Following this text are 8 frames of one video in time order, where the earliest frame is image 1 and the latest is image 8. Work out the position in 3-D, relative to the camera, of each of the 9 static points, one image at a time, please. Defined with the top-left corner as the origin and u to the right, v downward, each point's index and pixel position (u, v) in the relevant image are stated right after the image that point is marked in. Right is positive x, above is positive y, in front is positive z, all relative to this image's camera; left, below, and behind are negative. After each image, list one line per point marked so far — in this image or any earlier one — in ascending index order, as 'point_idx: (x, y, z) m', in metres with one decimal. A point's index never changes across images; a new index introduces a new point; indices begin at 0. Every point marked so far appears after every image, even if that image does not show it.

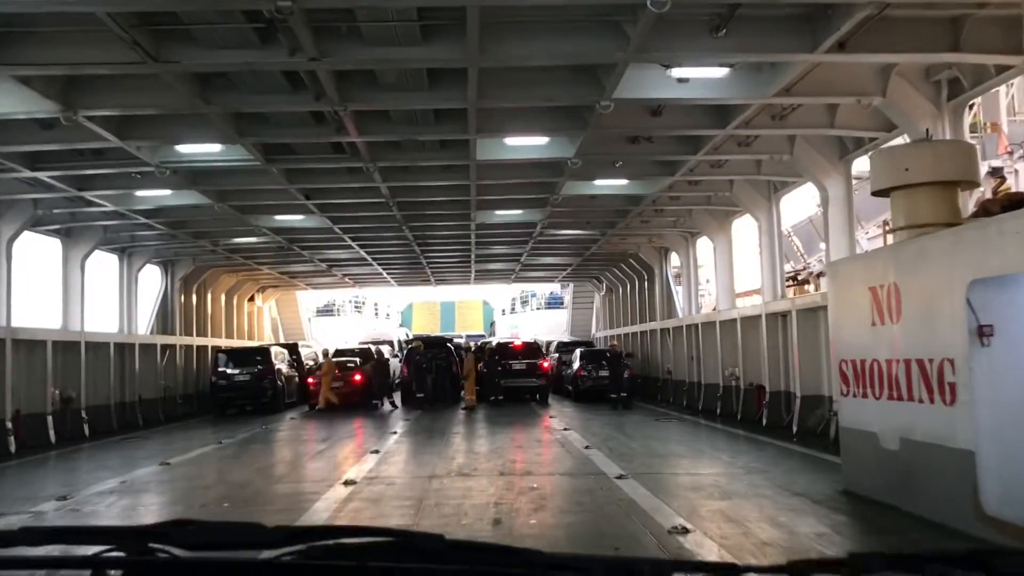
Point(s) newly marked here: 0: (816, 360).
0: (+4.5, -1.1, +14.0) m
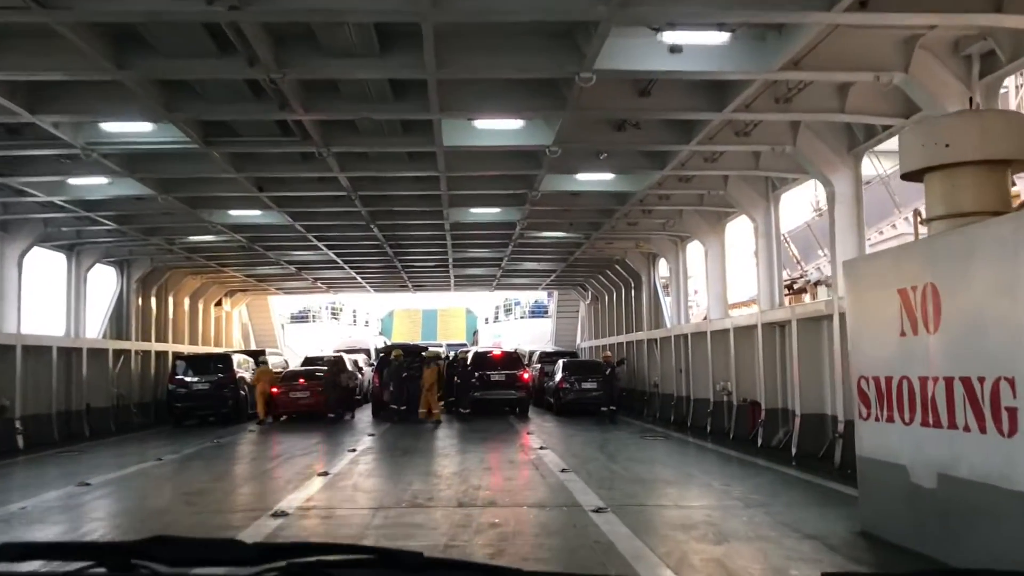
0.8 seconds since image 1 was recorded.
0: (+4.1, -1.2, +12.7) m
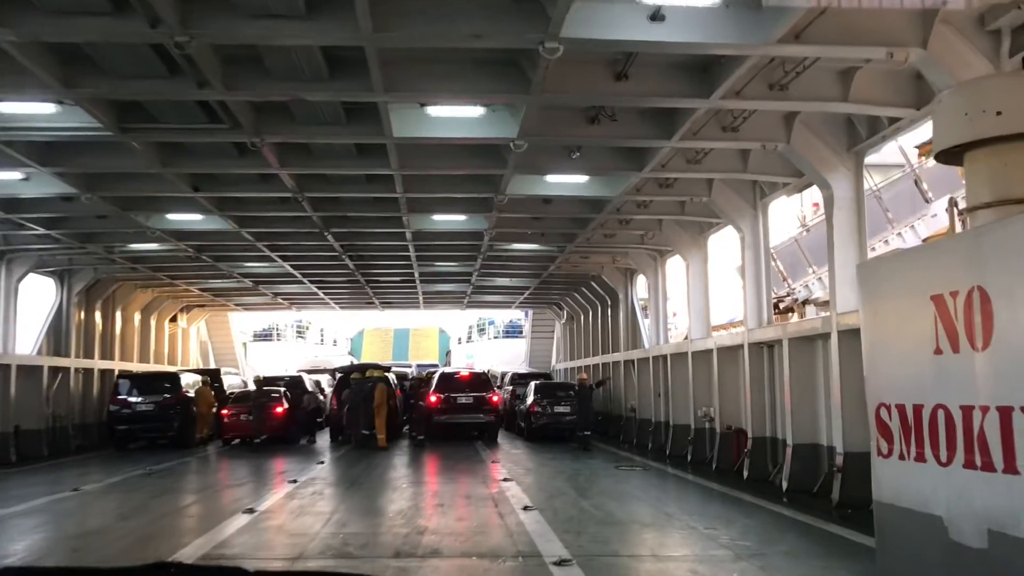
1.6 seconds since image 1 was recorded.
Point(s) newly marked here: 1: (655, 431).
0: (+3.6, -1.3, +11.4) m
1: (+2.7, -2.7, +18.0) m
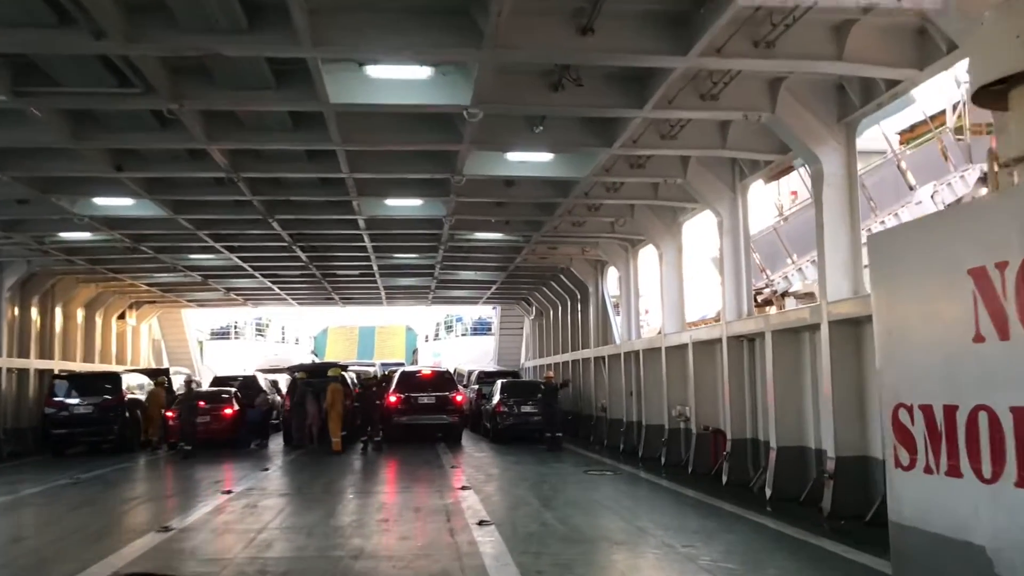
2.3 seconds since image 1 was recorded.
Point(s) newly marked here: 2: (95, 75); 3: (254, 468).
0: (+3.1, -1.2, +10.4) m
1: (+2.0, -2.6, +17.0) m
2: (-3.6, +1.8, +8.2) m
3: (-4.6, -3.3, +17.4) m
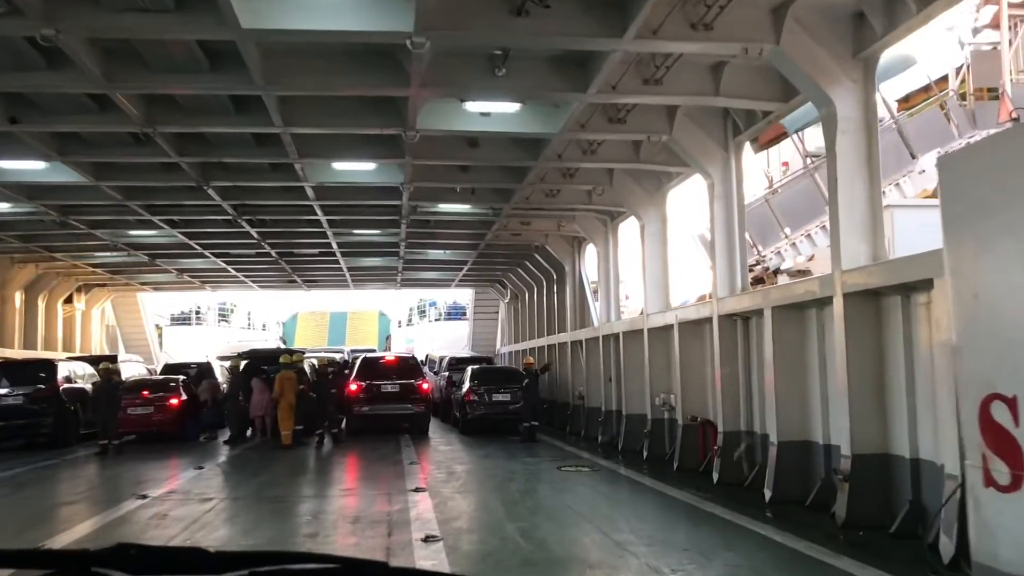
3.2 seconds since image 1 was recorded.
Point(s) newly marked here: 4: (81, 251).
0: (+2.7, -0.9, +9.0) m
1: (+1.5, -2.2, +15.6) m
2: (-3.9, +2.1, +6.6) m
3: (-5.1, -2.9, +15.9) m
4: (-8.7, +0.8, +19.4) m
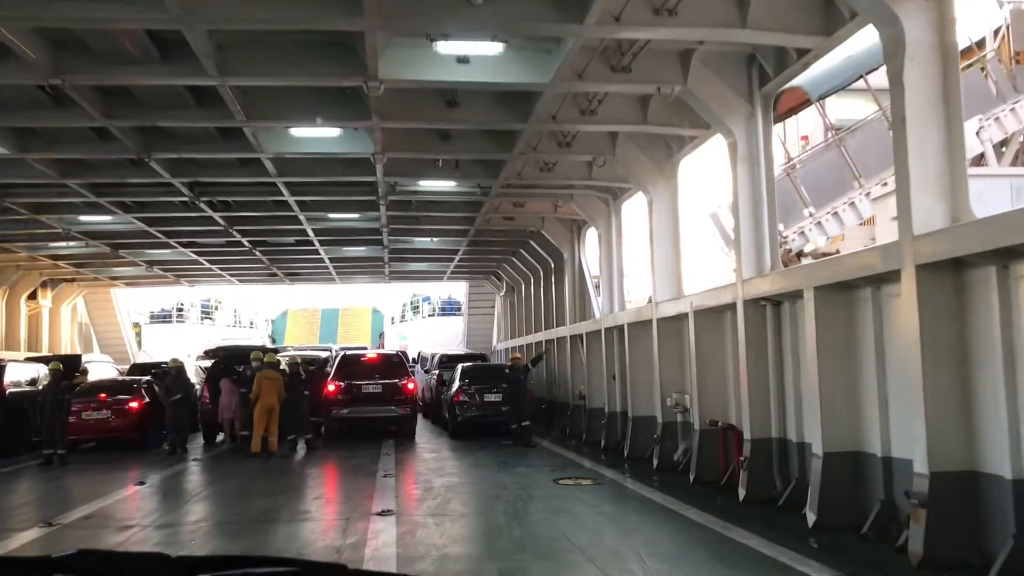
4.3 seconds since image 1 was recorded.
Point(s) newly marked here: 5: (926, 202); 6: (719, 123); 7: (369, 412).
0: (+2.6, -0.7, +7.3) m
1: (+1.4, -2.0, +13.9) m
2: (-4.1, +2.2, +5.0) m
3: (-5.2, -2.8, +14.2) m
4: (-8.9, +0.9, +17.7) m
5: (+2.6, +0.5, +6.0) m
6: (+2.0, +1.6, +9.2) m
7: (-2.5, -2.1, +16.5) m
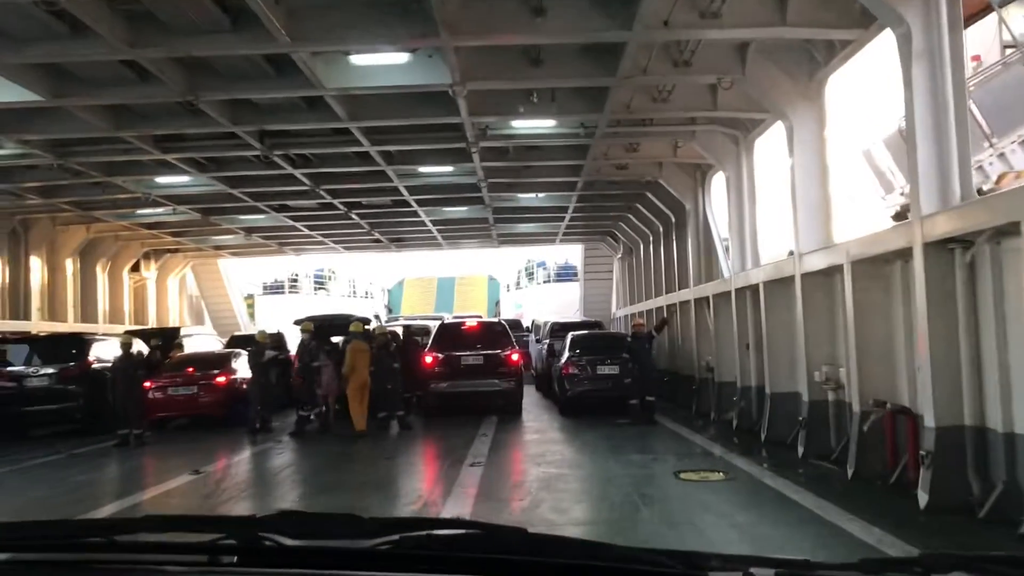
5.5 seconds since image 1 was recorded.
0: (+3.1, -0.4, +5.1) m
1: (+2.8, -1.4, +11.8) m
2: (-3.9, +2.4, +3.6) m
3: (-3.7, -2.3, +13.0) m
4: (-6.9, +1.4, +16.8) m
5: (+2.9, +0.9, +3.8) m
6: (+2.7, +2.0, +6.9) m
7: (-0.7, -1.5, +15.0) m
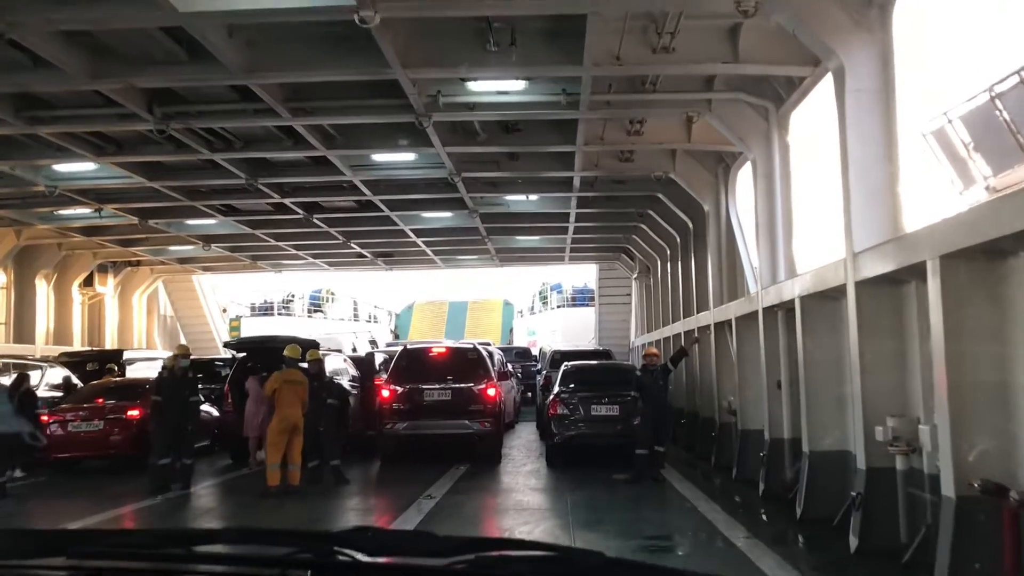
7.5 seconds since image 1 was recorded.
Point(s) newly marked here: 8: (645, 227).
0: (+2.4, -0.3, +2.1) m
1: (+2.4, -1.6, +8.8) m
2: (-4.6, +2.6, +0.9) m
3: (-4.1, -2.4, +10.2) m
4: (-7.1, +1.2, +14.3) m
5: (+2.2, +1.0, +0.9) m
6: (+2.1, +2.0, +4.0) m
7: (-1.0, -1.8, +12.1) m
8: (+2.3, +1.1, +16.6) m
